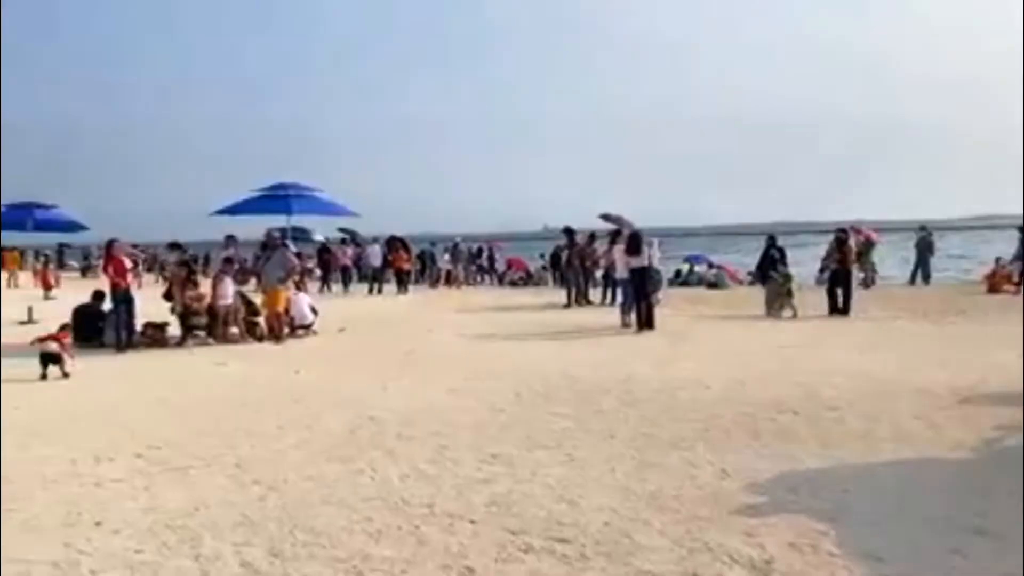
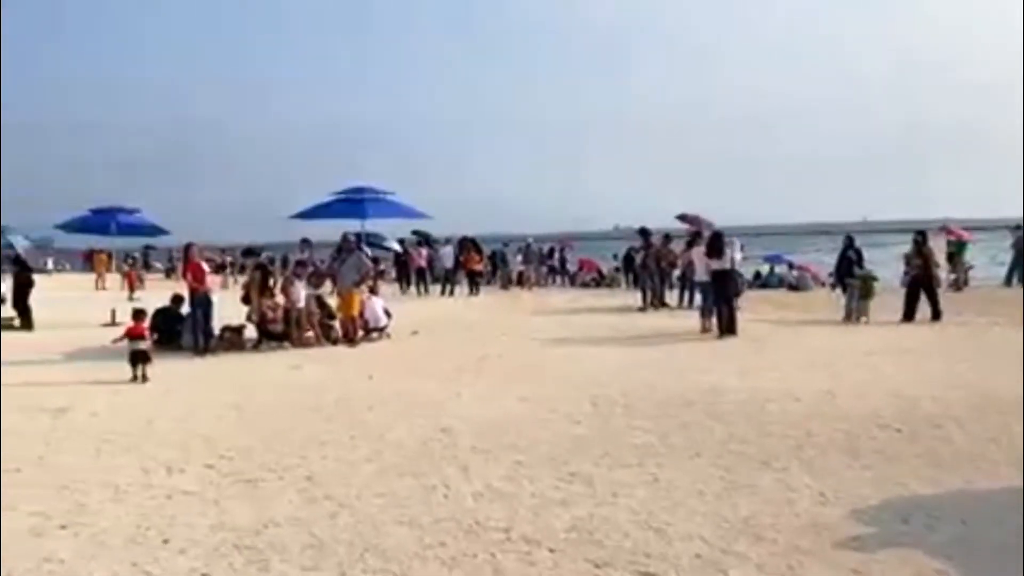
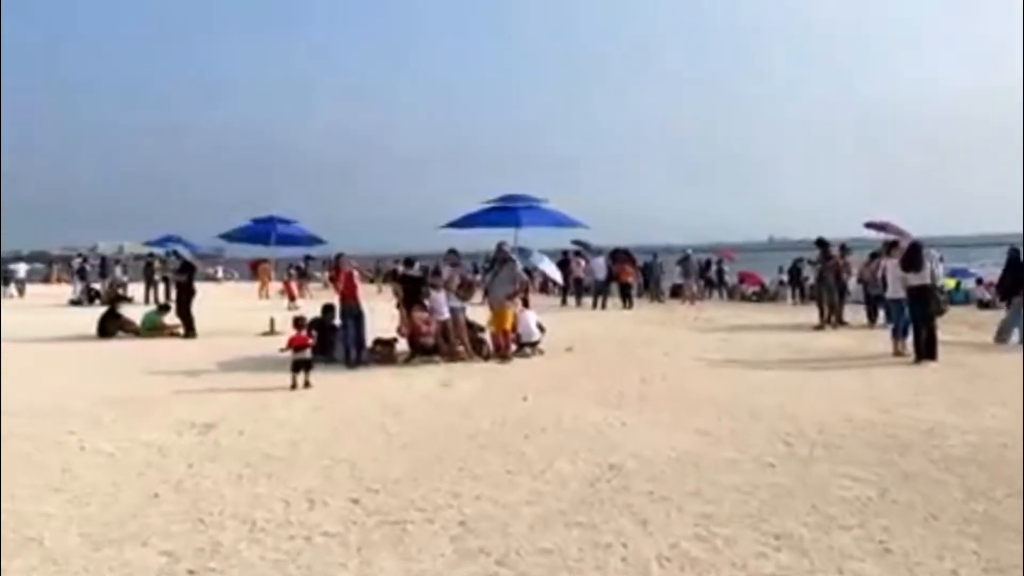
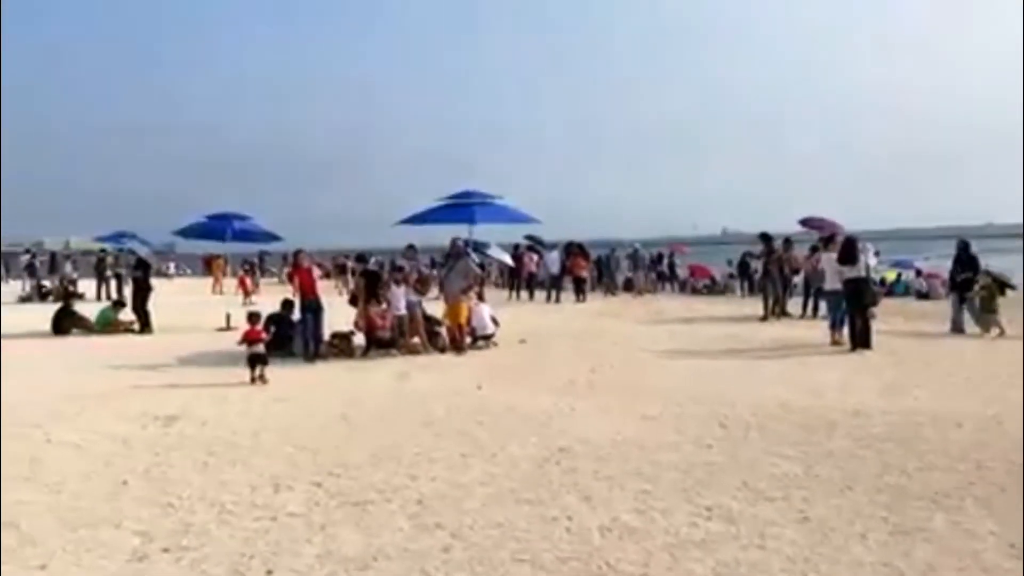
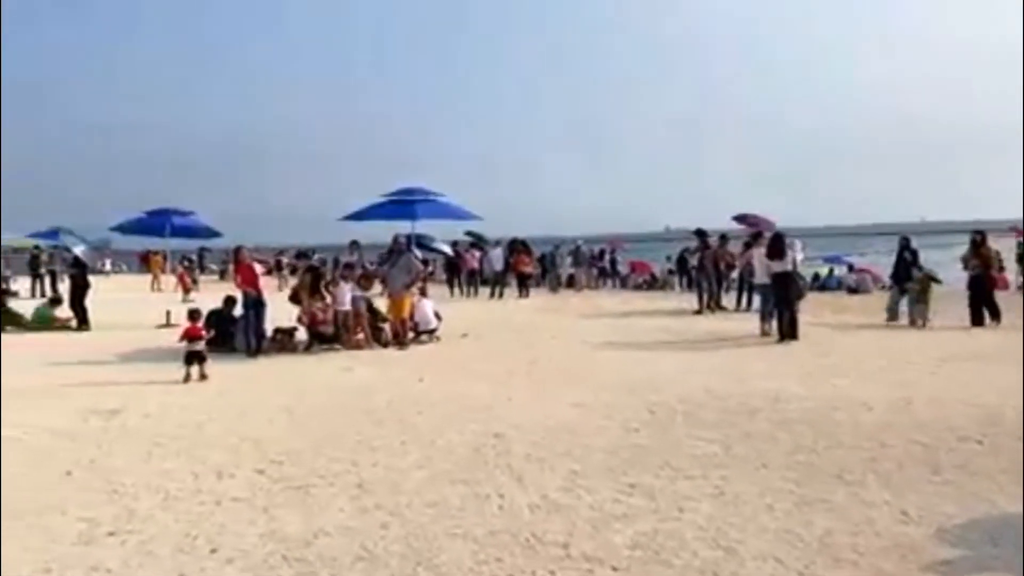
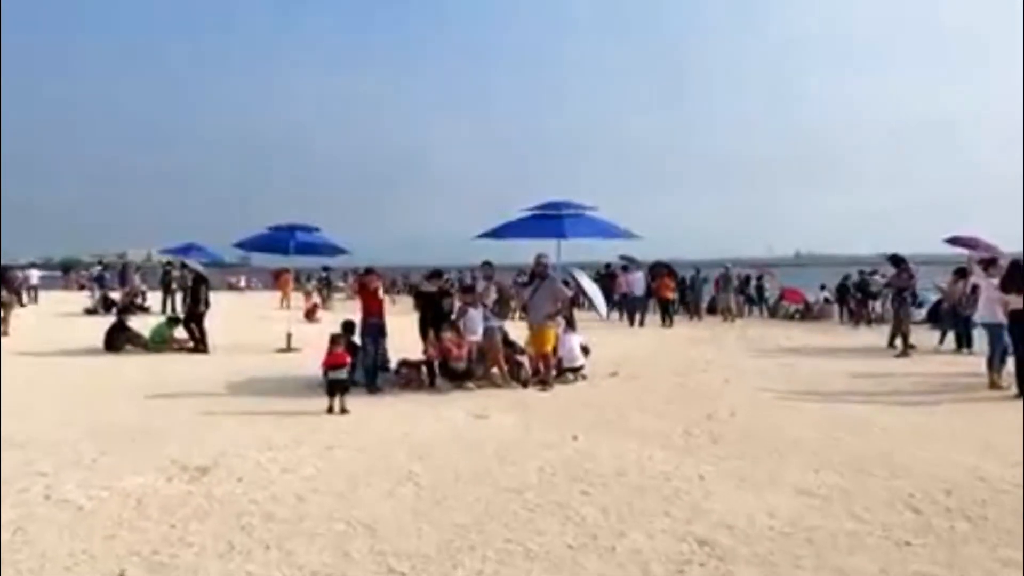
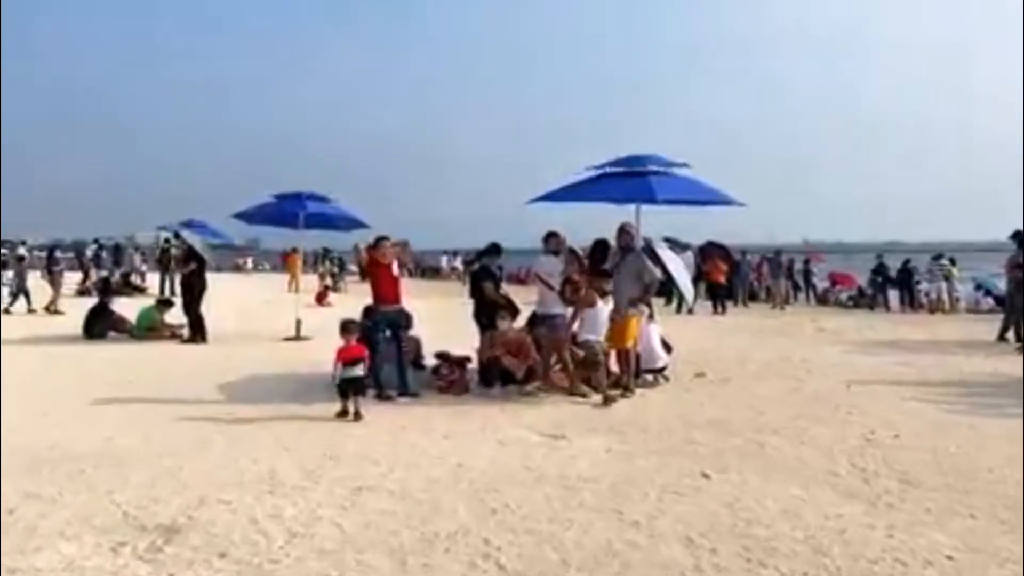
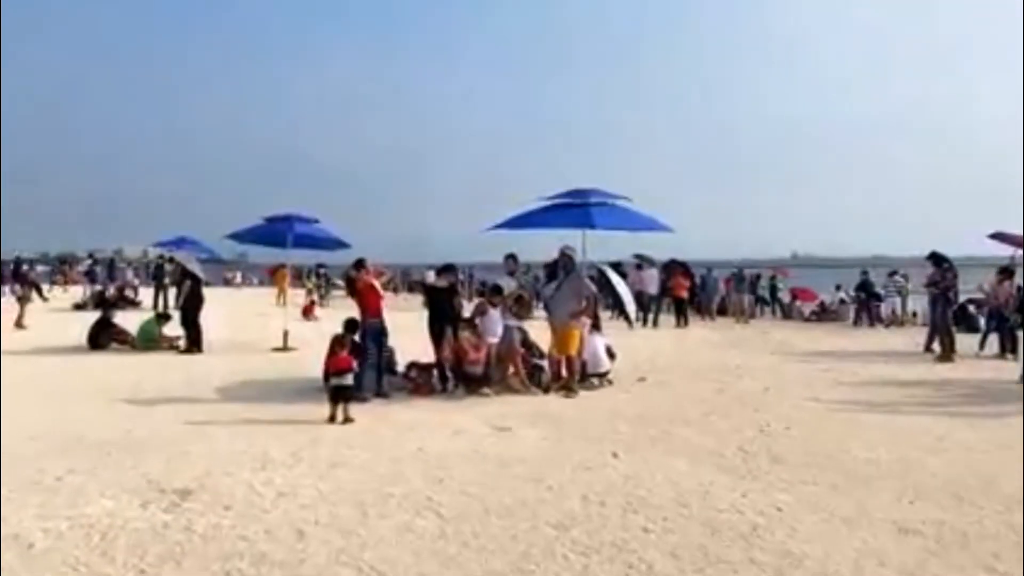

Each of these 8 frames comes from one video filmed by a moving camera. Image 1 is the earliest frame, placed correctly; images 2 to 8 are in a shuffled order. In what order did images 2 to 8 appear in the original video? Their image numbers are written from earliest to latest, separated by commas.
2, 5, 4, 3, 6, 8, 7
